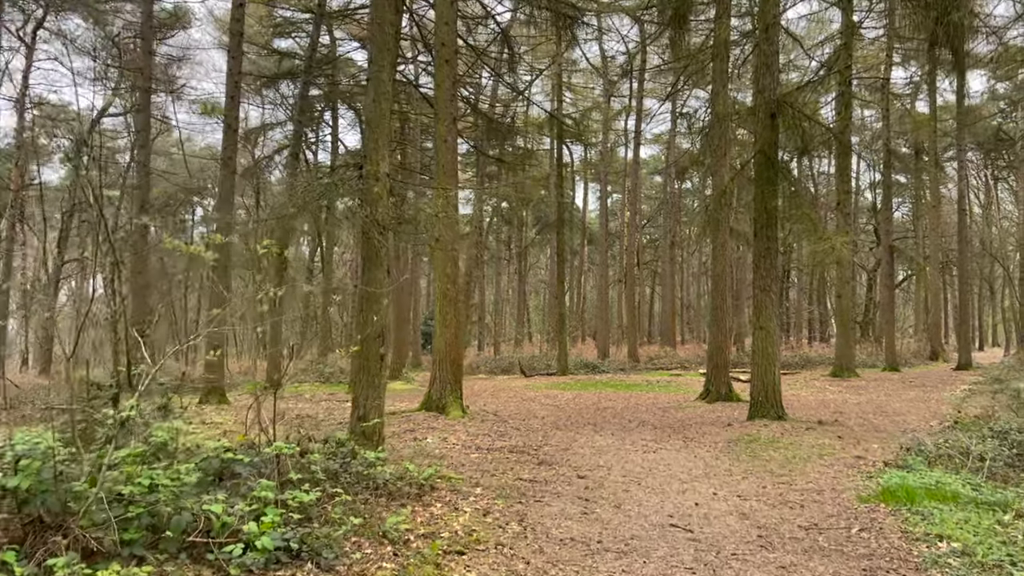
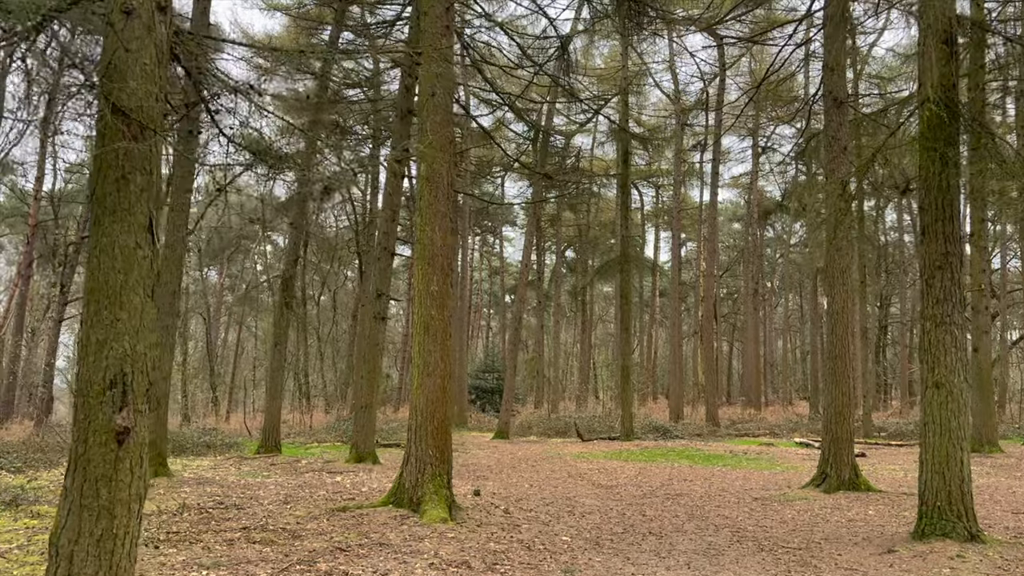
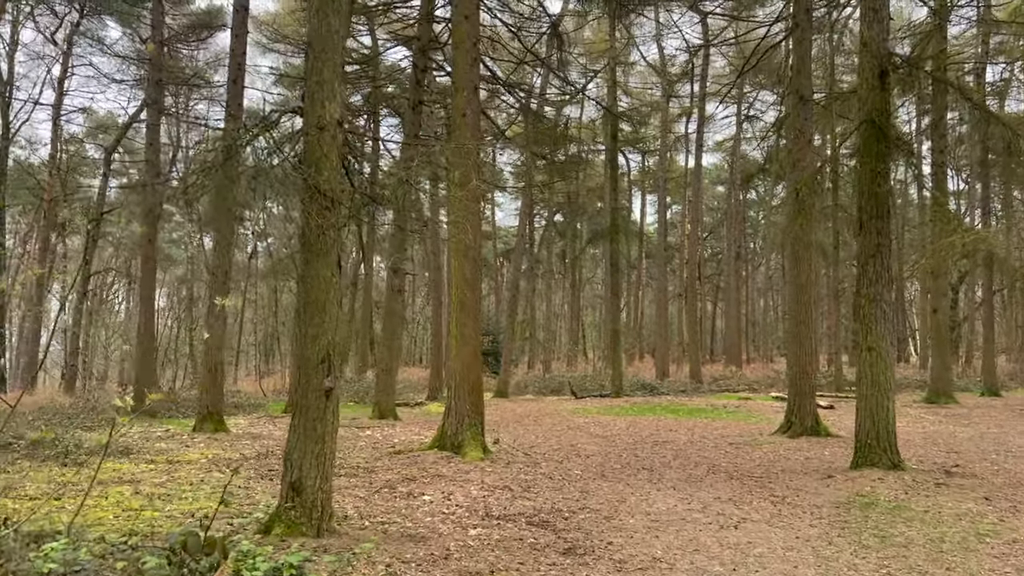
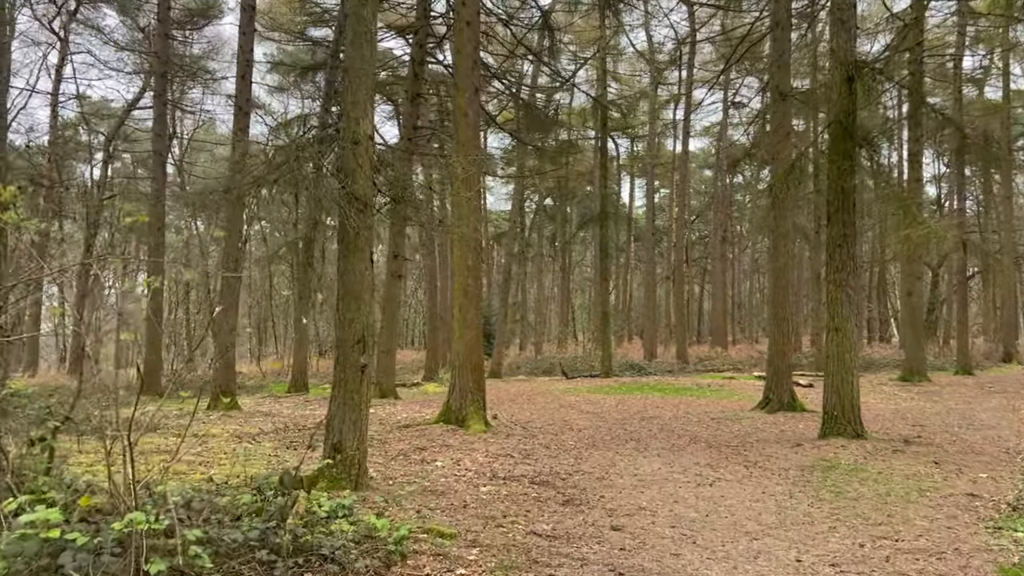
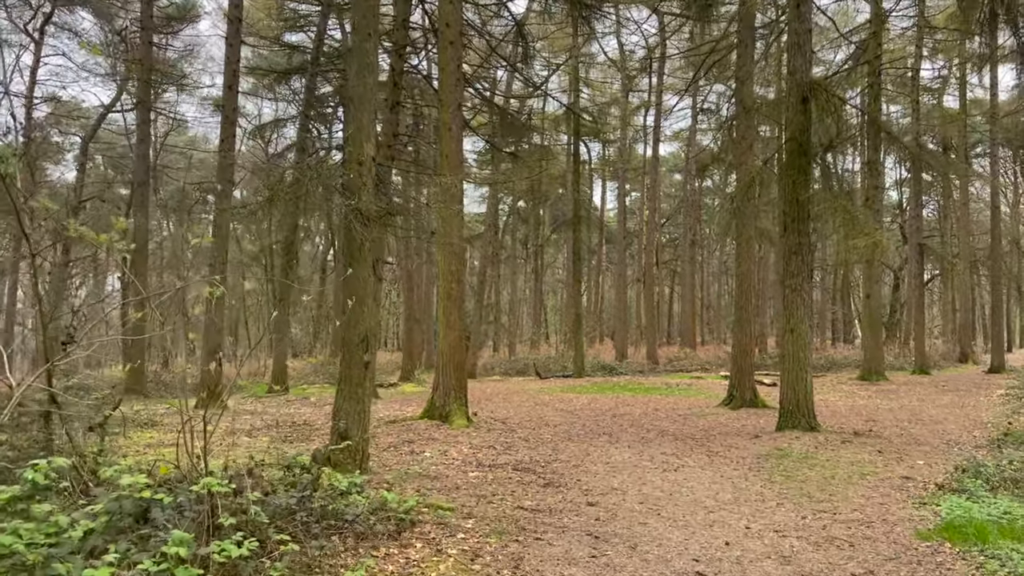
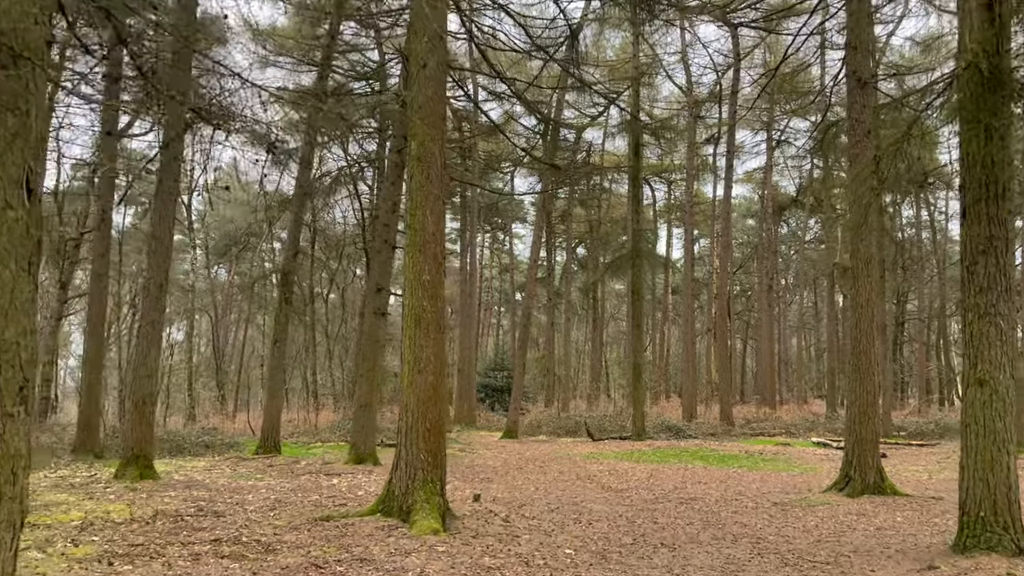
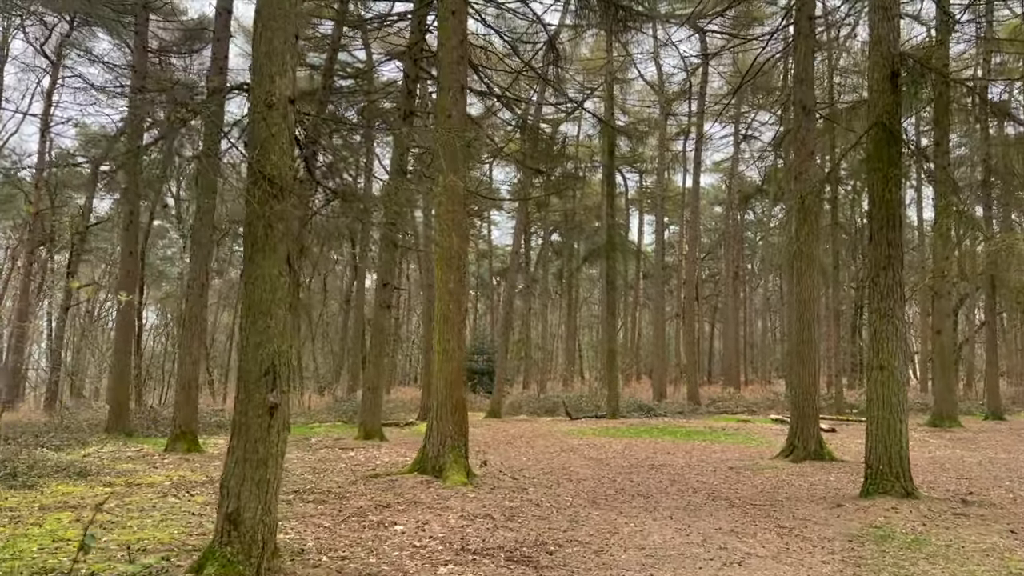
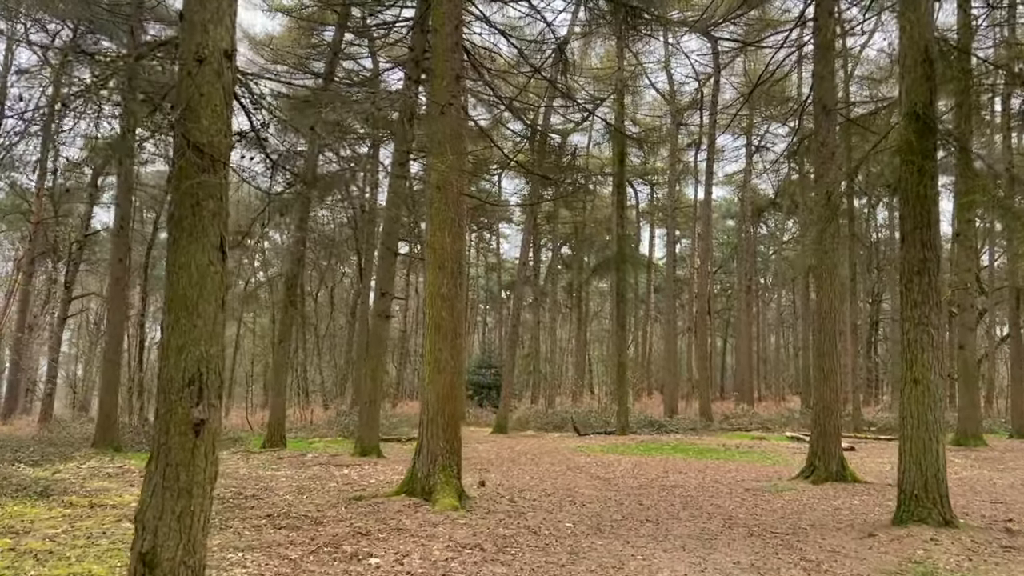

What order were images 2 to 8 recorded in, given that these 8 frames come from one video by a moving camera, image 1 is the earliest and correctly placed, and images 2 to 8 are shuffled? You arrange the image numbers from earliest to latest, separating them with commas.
5, 4, 3, 7, 8, 2, 6
